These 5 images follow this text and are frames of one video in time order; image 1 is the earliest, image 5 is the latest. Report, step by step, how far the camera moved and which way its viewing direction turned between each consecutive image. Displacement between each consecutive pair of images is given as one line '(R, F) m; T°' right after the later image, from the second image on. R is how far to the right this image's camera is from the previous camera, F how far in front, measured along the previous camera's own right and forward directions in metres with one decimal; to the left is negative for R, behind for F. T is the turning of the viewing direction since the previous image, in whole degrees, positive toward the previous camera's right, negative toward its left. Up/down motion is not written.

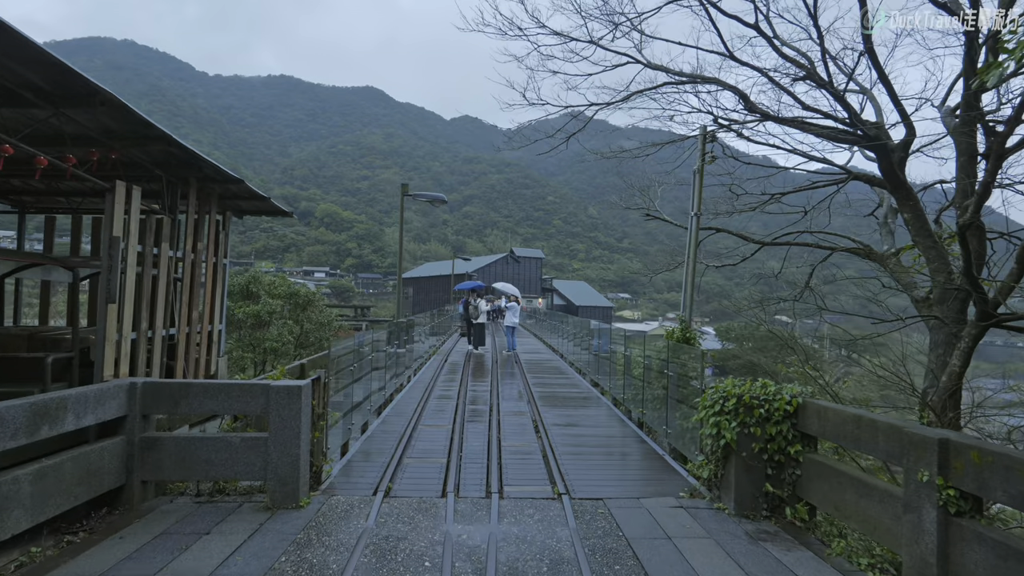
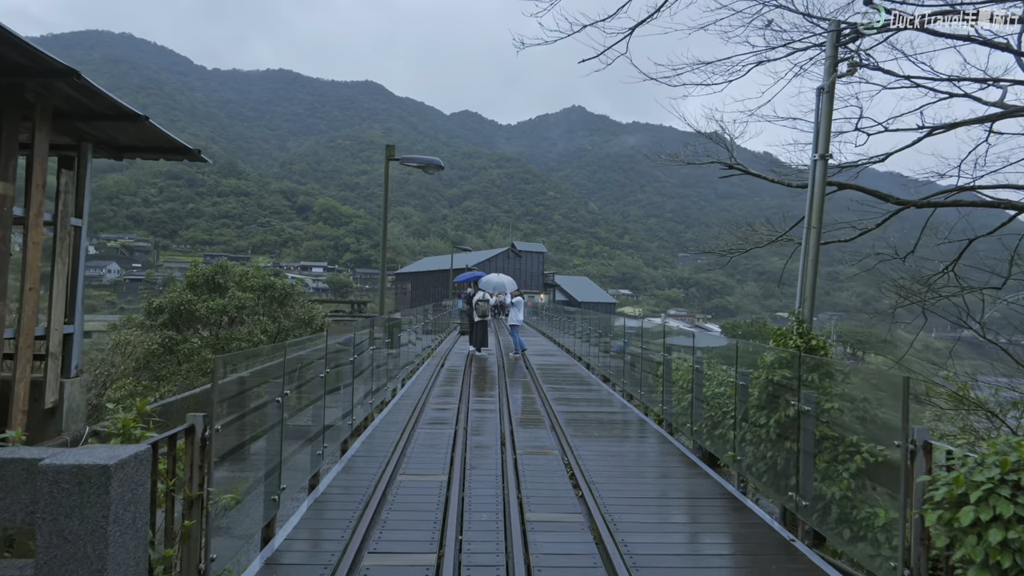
(-0.2, +2.1) m; 0°
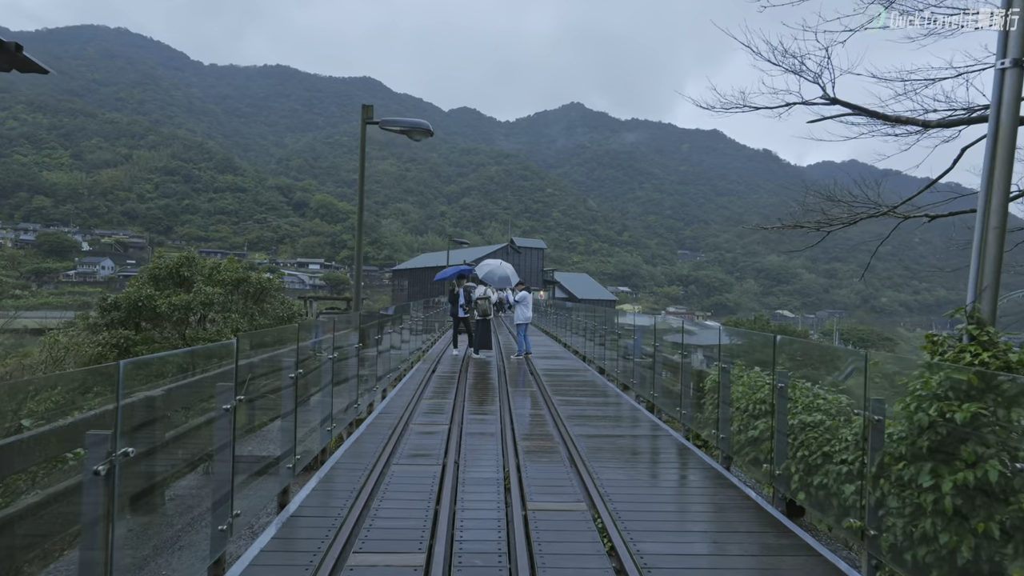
(-0.1, +1.4) m; 0°
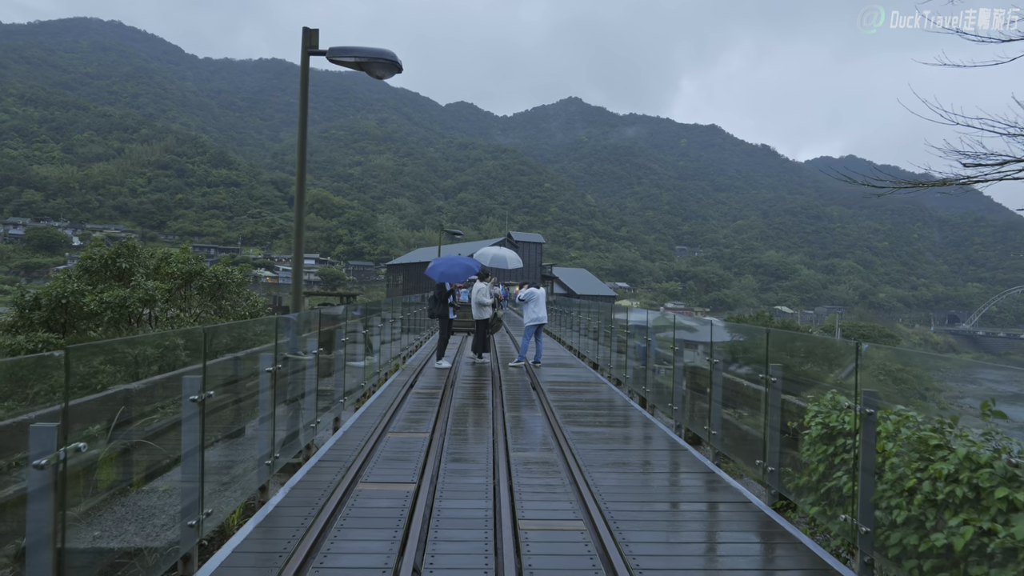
(0.0, +1.8) m; 0°
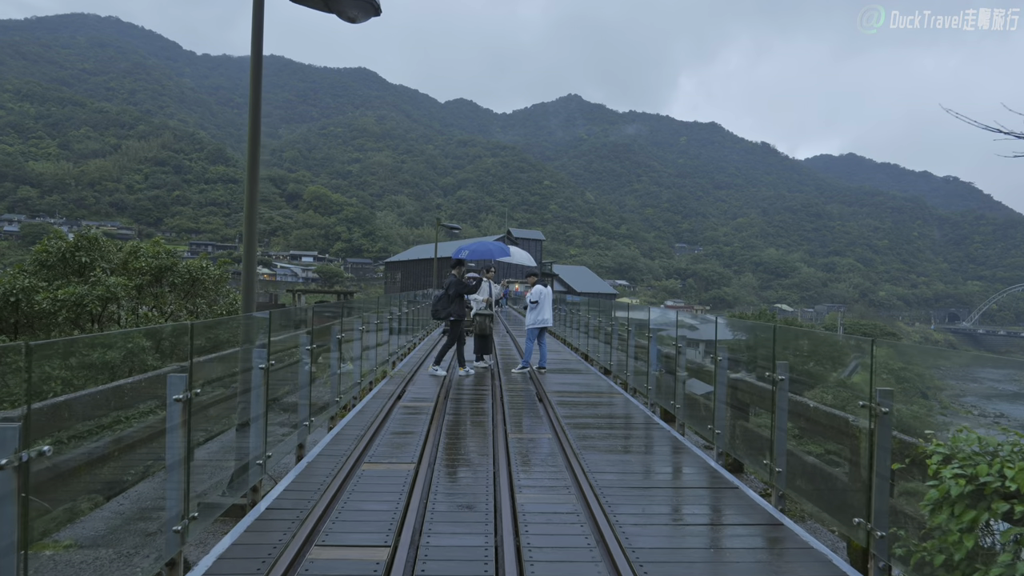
(0.0, +1.0) m; 0°
